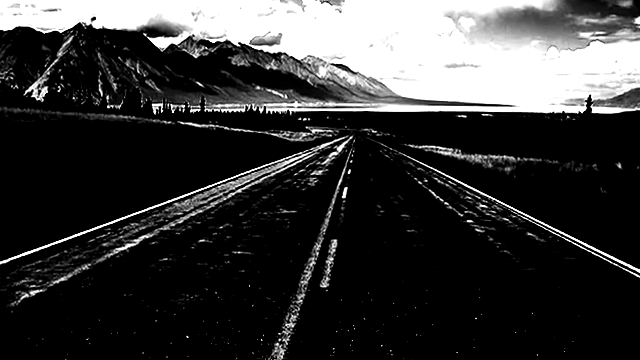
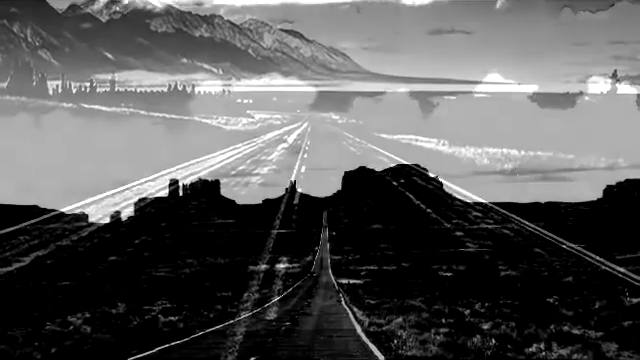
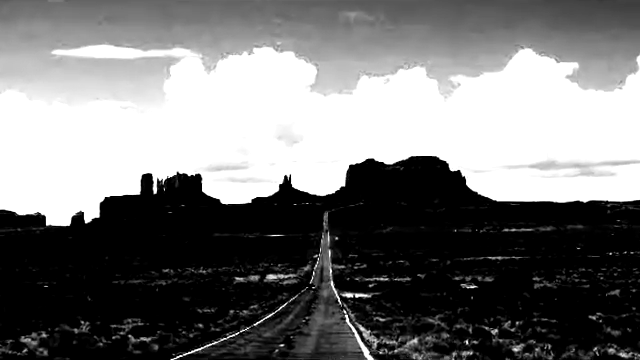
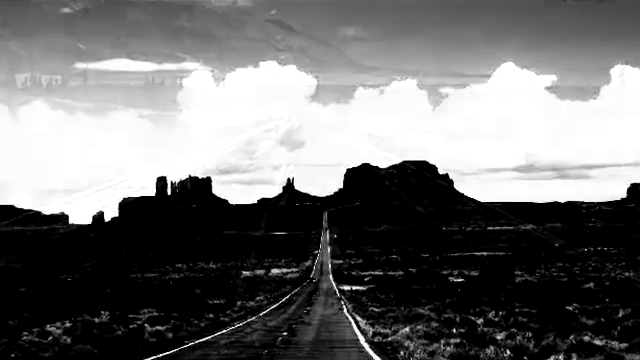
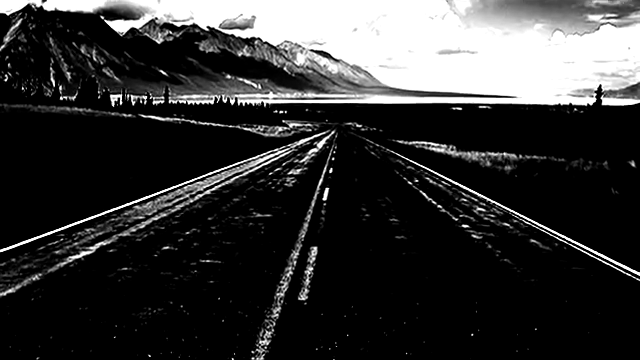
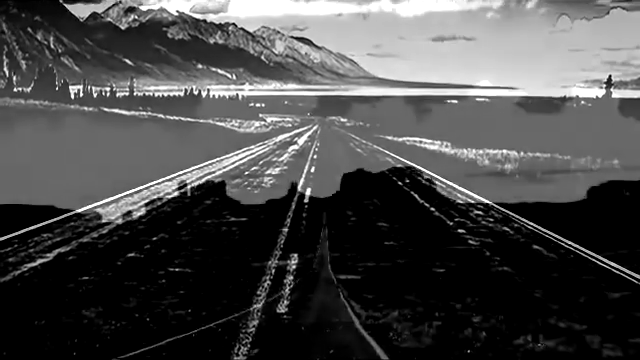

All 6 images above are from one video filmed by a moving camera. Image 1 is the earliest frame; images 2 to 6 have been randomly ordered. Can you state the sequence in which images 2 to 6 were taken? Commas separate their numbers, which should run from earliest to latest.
5, 6, 2, 4, 3
